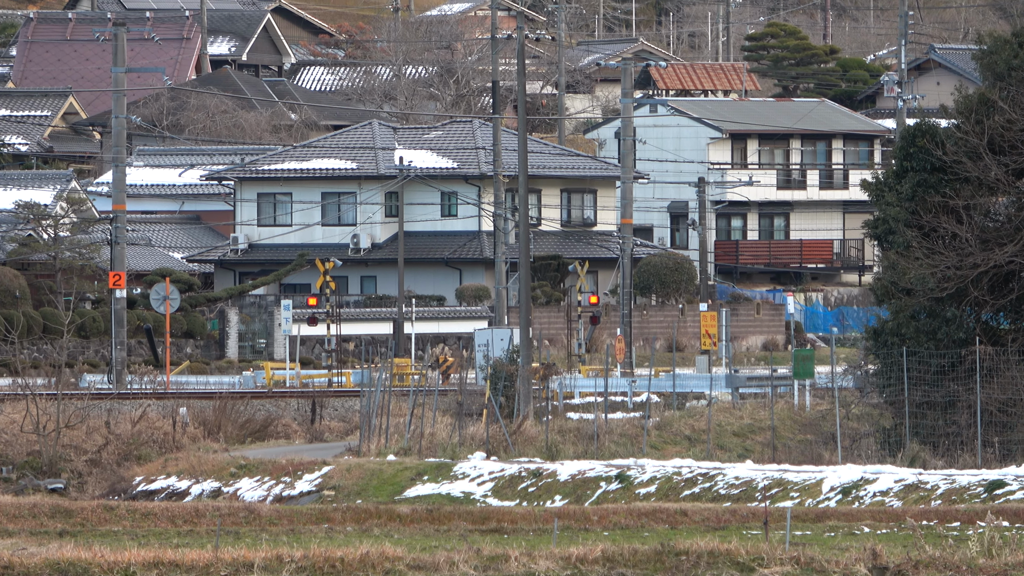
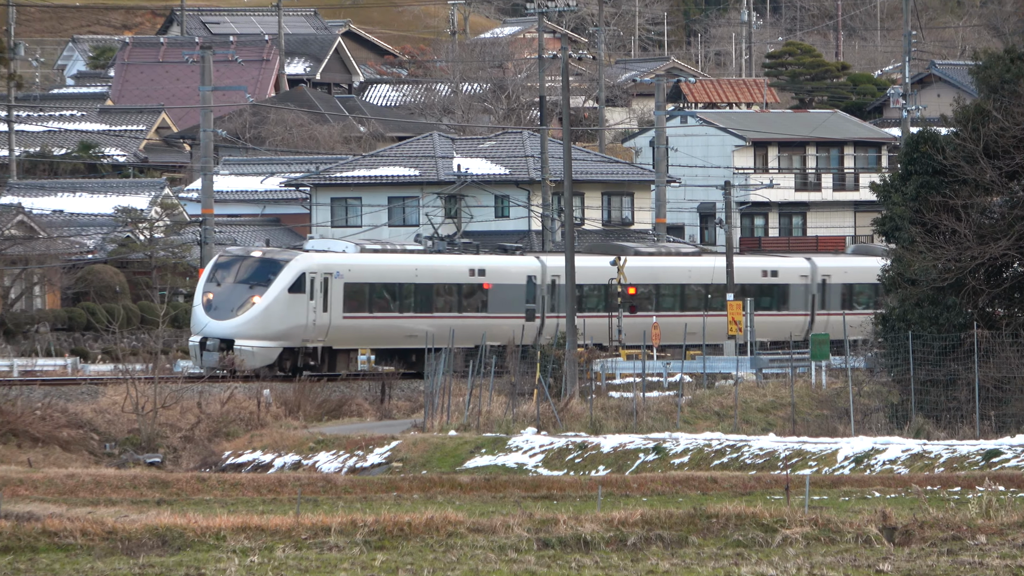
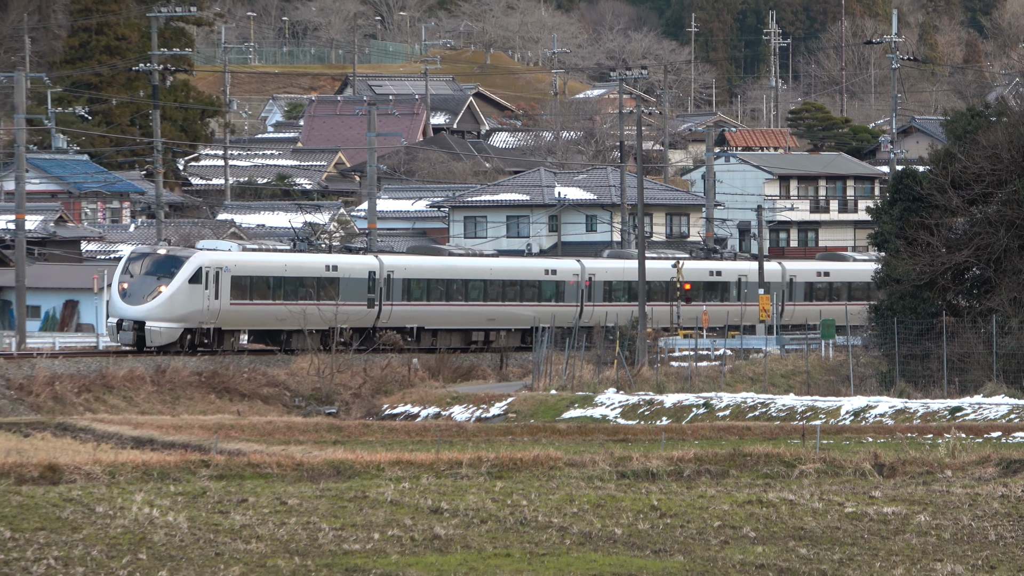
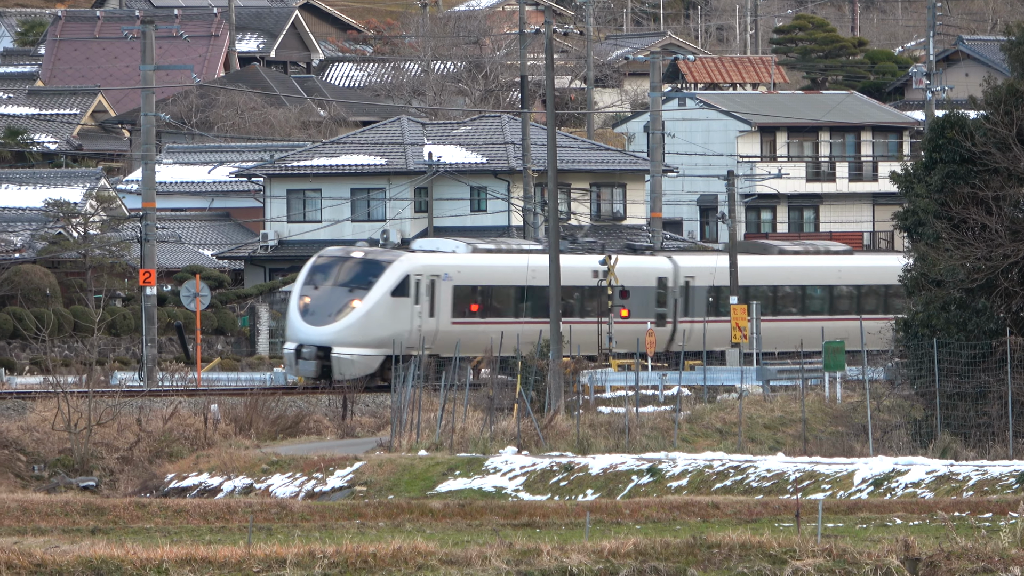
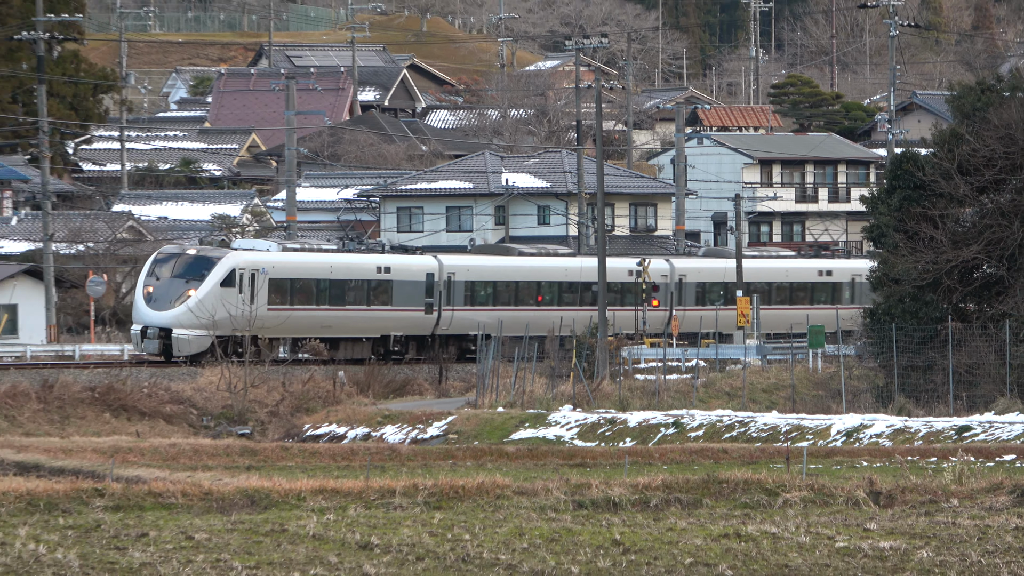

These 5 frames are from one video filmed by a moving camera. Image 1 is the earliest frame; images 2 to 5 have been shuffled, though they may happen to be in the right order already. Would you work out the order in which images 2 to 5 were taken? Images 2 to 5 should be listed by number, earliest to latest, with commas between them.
4, 2, 5, 3
